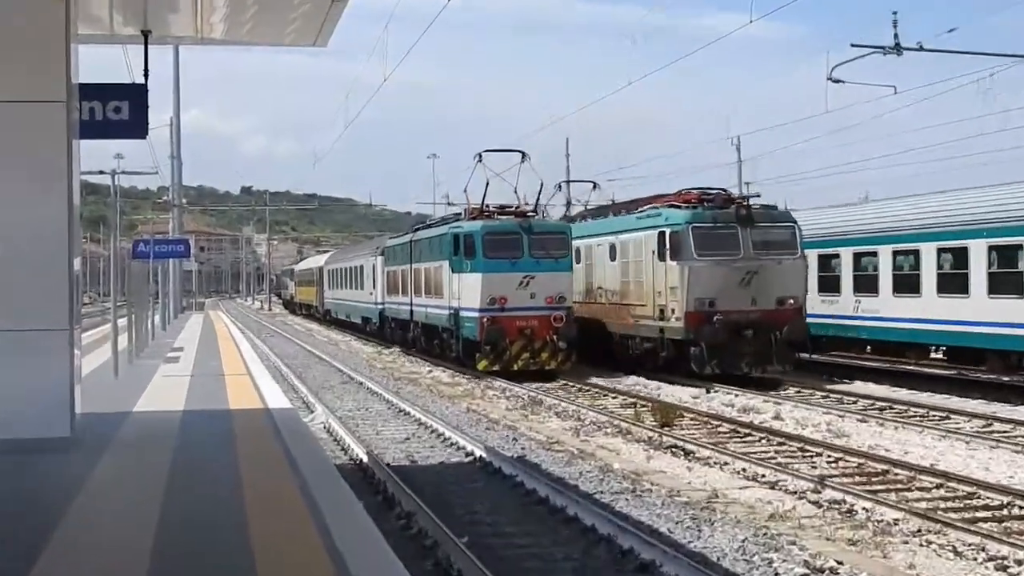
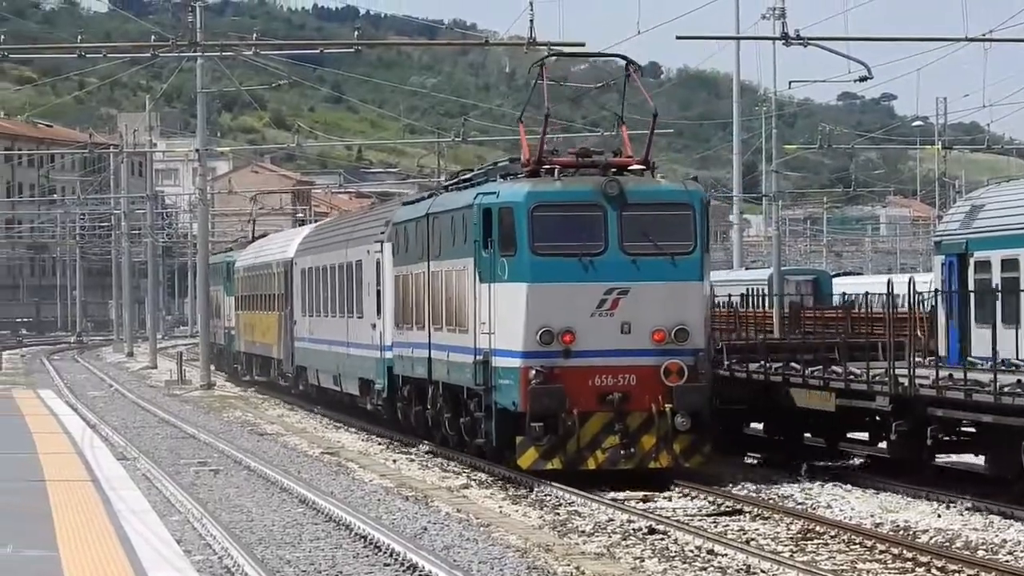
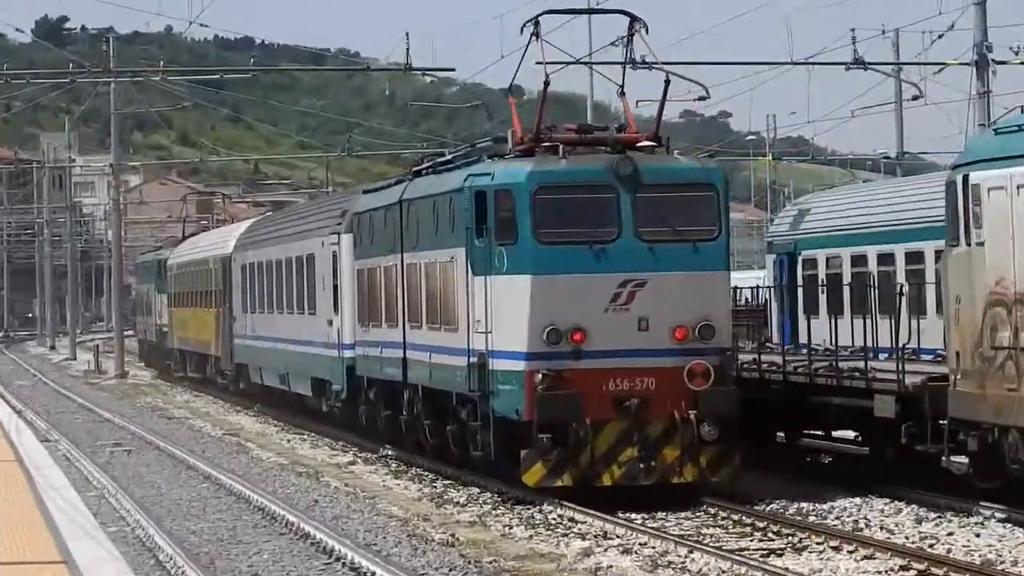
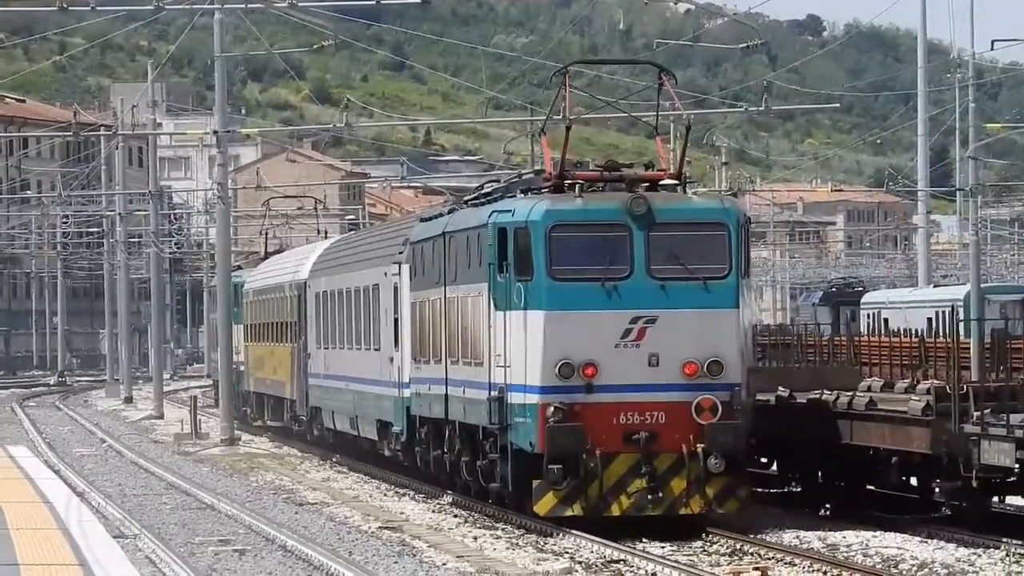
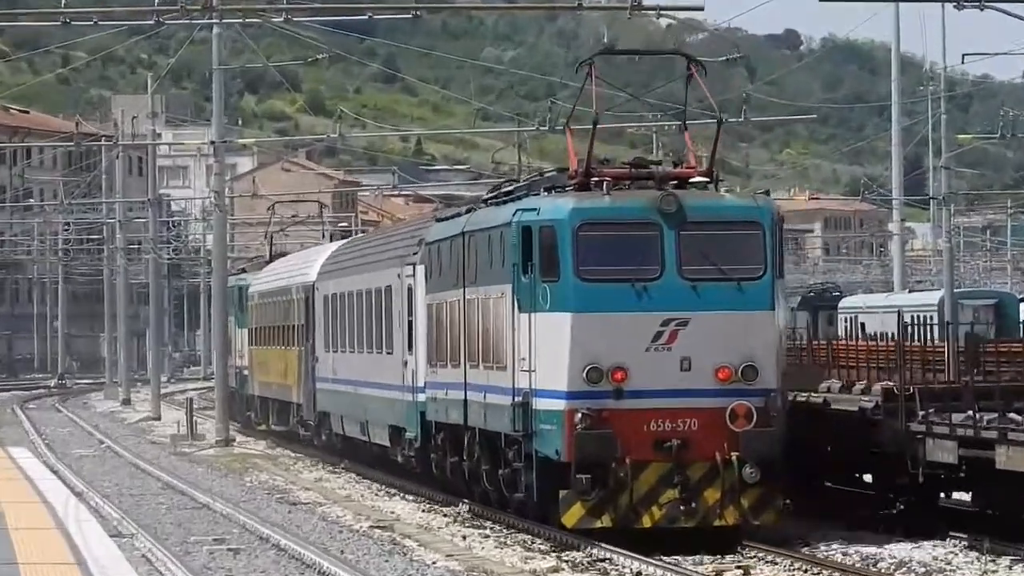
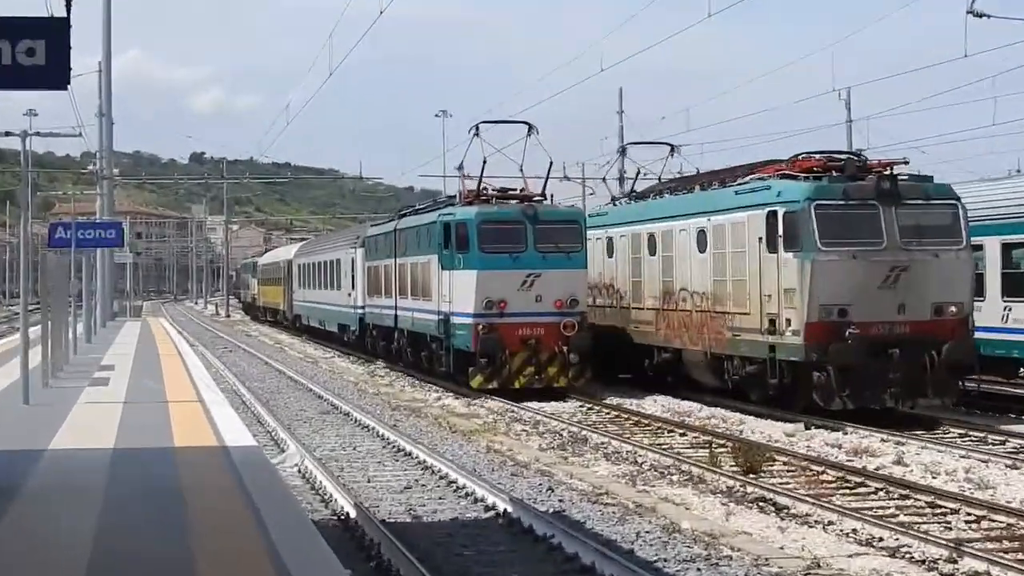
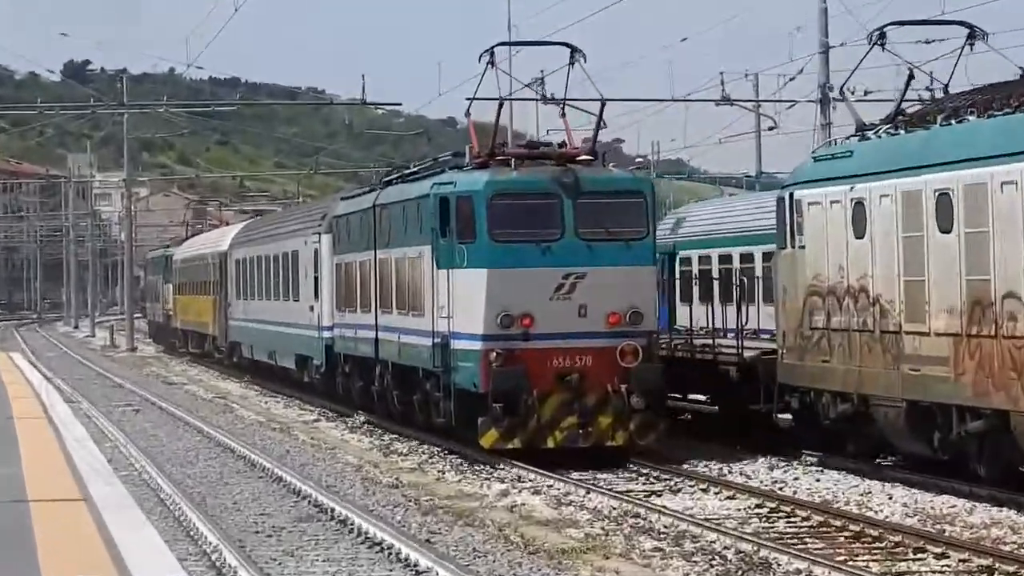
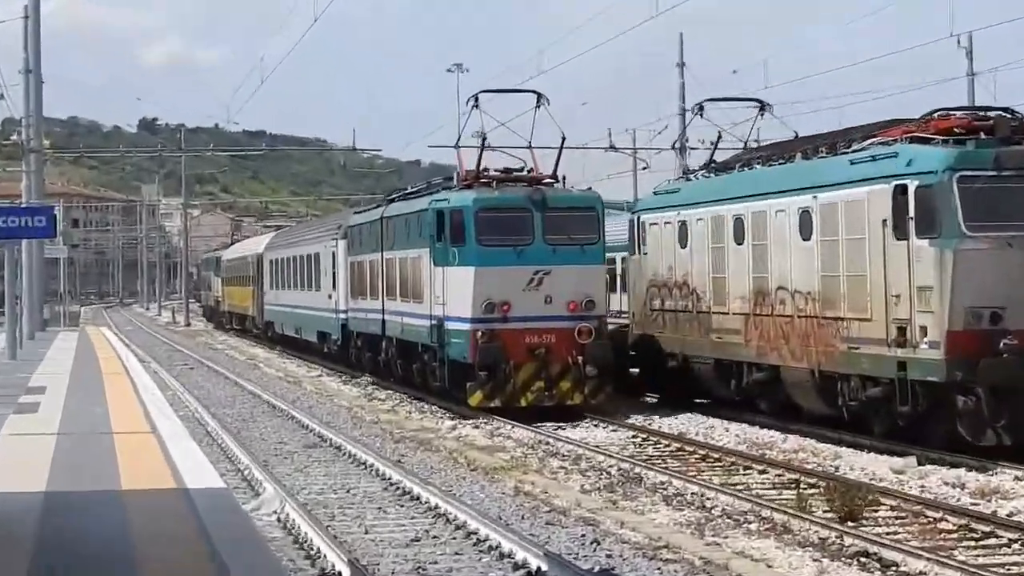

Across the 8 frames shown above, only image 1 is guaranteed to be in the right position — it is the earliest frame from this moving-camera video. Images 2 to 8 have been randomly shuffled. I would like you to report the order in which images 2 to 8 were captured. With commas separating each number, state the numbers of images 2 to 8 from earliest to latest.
6, 8, 7, 3, 2, 5, 4
